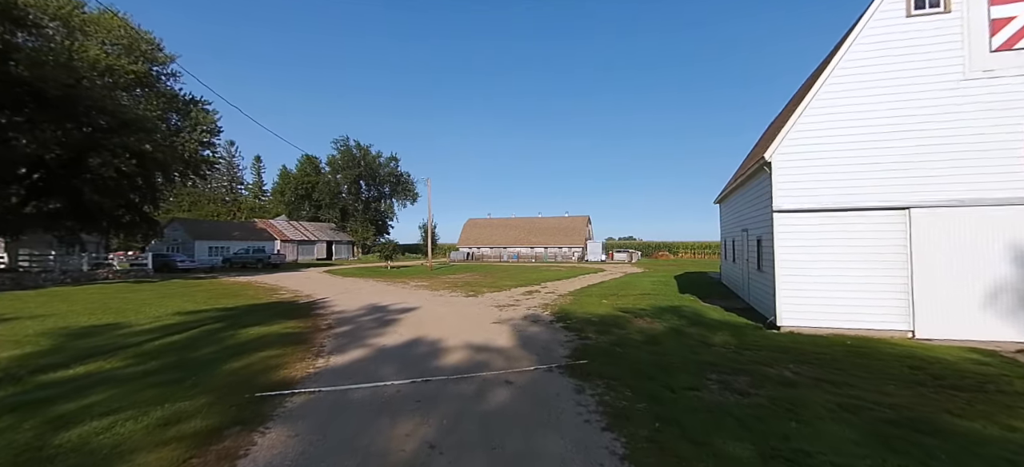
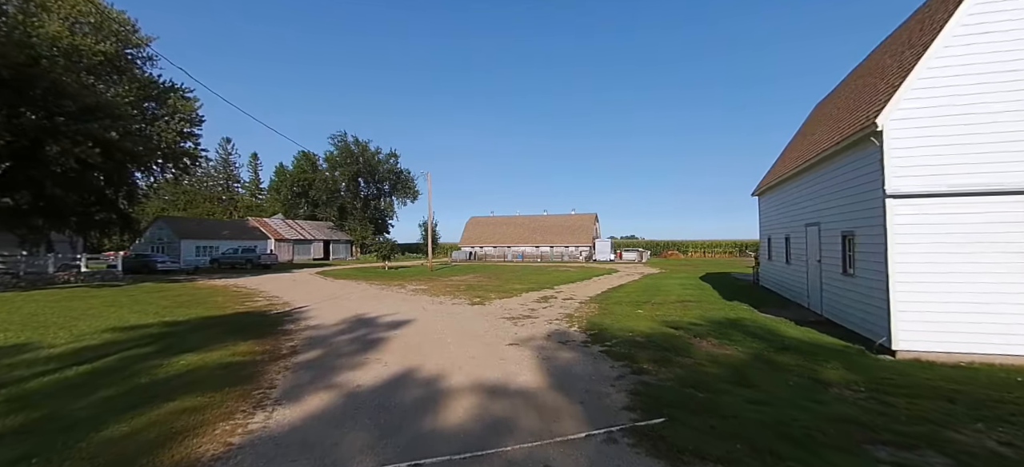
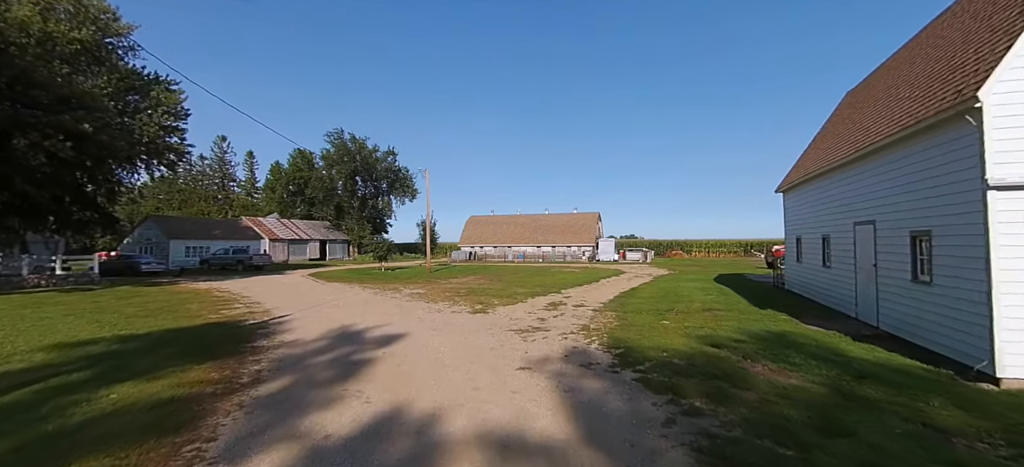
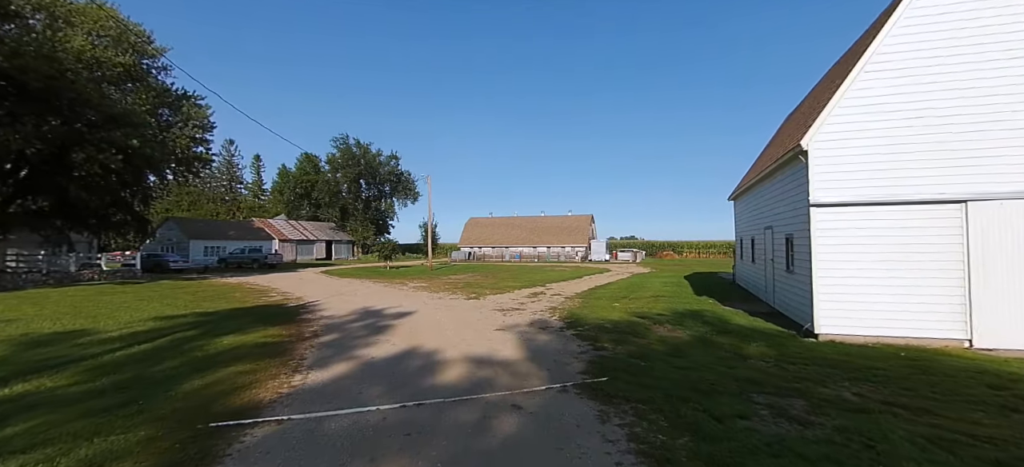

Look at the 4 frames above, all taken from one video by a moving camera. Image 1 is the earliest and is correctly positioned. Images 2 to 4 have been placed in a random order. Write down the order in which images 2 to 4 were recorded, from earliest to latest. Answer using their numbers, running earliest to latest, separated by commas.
4, 2, 3
